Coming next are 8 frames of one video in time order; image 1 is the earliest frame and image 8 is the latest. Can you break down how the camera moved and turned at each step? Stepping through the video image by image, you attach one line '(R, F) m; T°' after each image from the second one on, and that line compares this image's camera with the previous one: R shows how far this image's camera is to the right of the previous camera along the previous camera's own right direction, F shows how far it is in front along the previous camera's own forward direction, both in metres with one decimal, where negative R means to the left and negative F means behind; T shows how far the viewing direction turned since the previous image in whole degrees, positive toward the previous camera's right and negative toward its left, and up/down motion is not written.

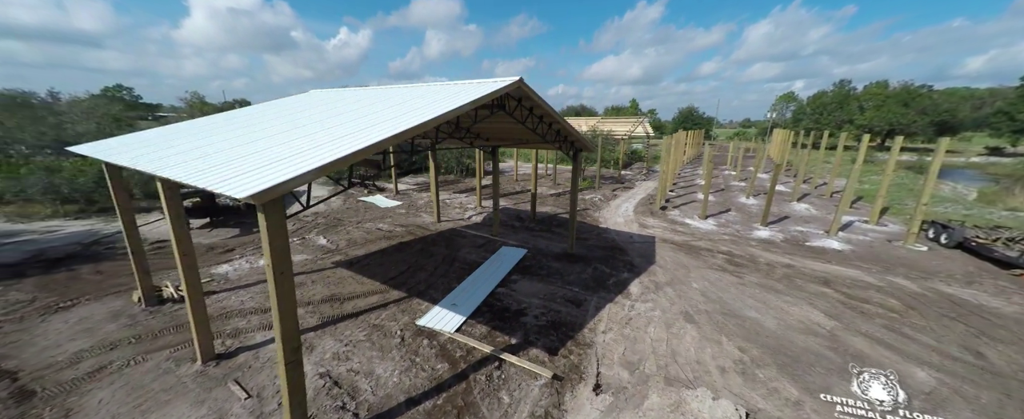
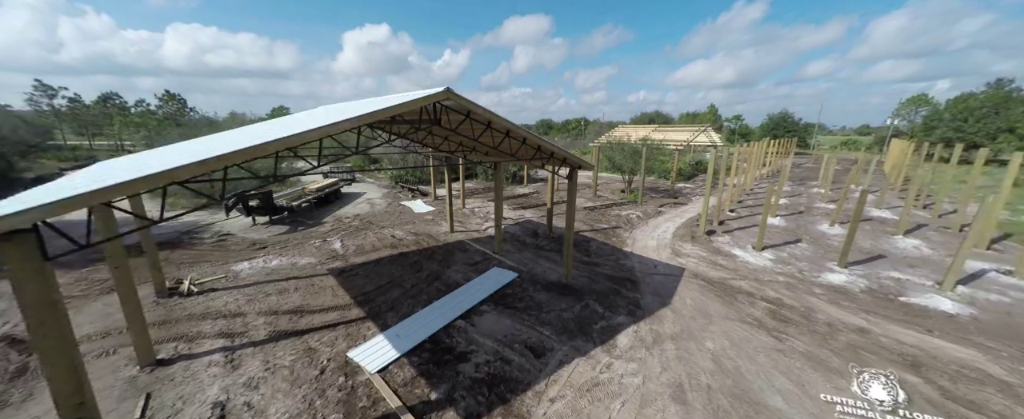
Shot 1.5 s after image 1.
(+1.8, +1.1) m; -11°
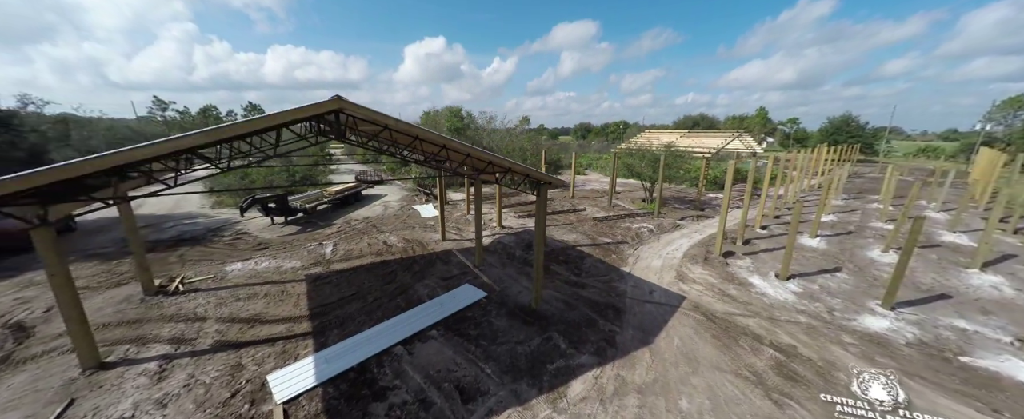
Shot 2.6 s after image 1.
(+1.5, +0.8) m; -6°
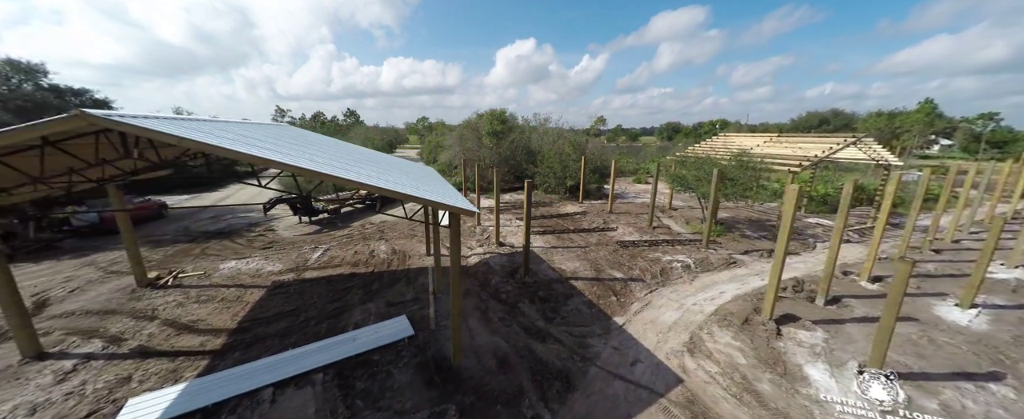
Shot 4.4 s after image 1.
(+2.7, +1.8) m; -15°
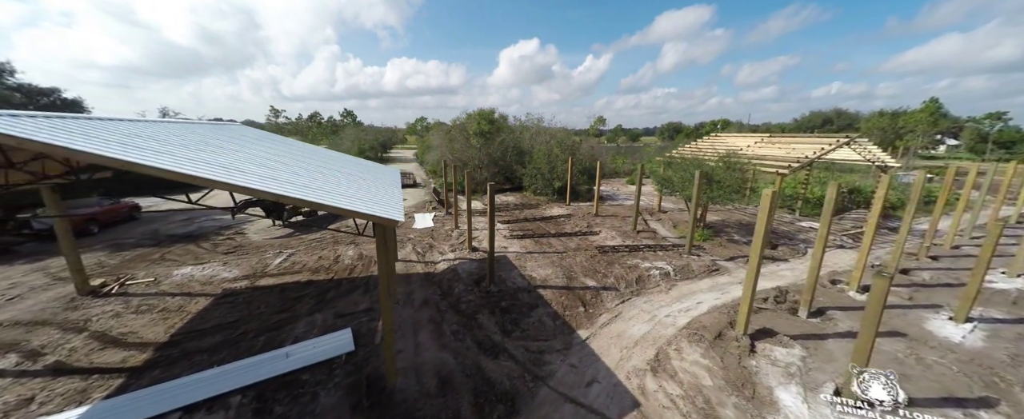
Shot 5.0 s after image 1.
(+1.0, +0.5) m; -1°
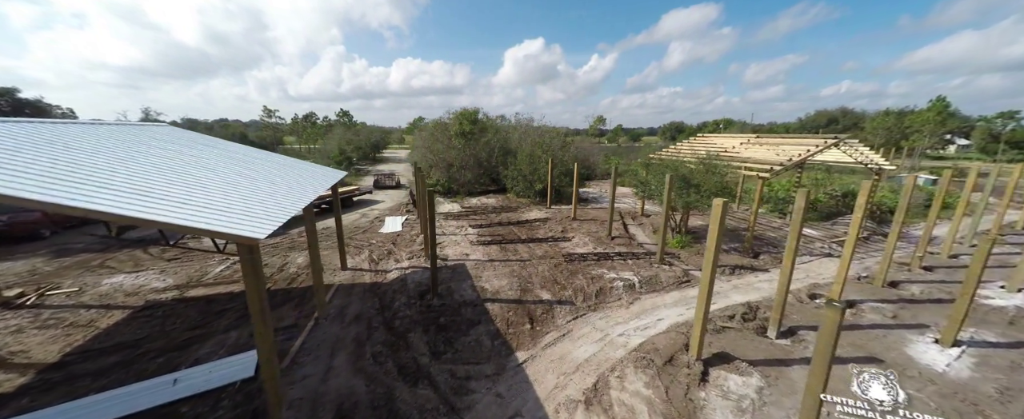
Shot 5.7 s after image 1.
(+1.4, +0.6) m; -1°
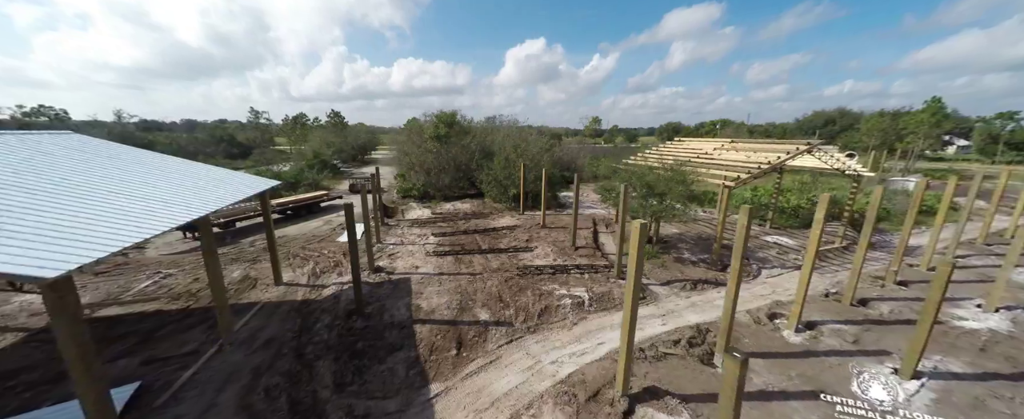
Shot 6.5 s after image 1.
(+1.6, +0.6) m; 0°
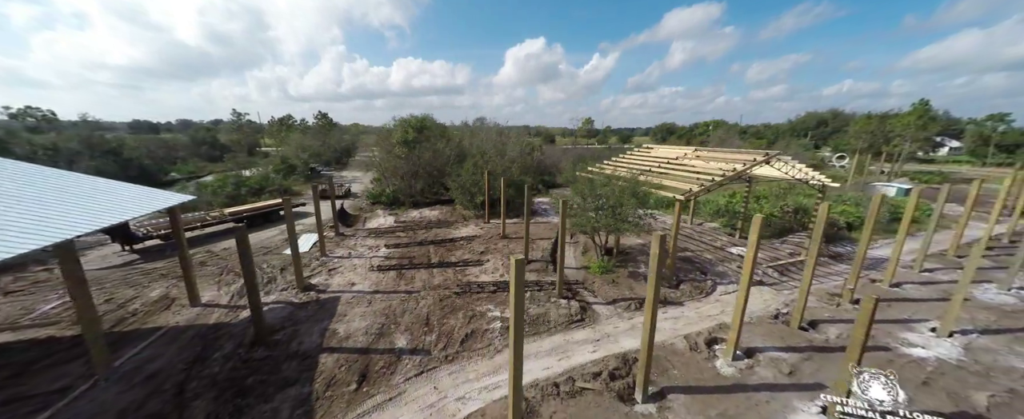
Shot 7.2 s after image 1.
(+1.8, +0.5) m; 0°
